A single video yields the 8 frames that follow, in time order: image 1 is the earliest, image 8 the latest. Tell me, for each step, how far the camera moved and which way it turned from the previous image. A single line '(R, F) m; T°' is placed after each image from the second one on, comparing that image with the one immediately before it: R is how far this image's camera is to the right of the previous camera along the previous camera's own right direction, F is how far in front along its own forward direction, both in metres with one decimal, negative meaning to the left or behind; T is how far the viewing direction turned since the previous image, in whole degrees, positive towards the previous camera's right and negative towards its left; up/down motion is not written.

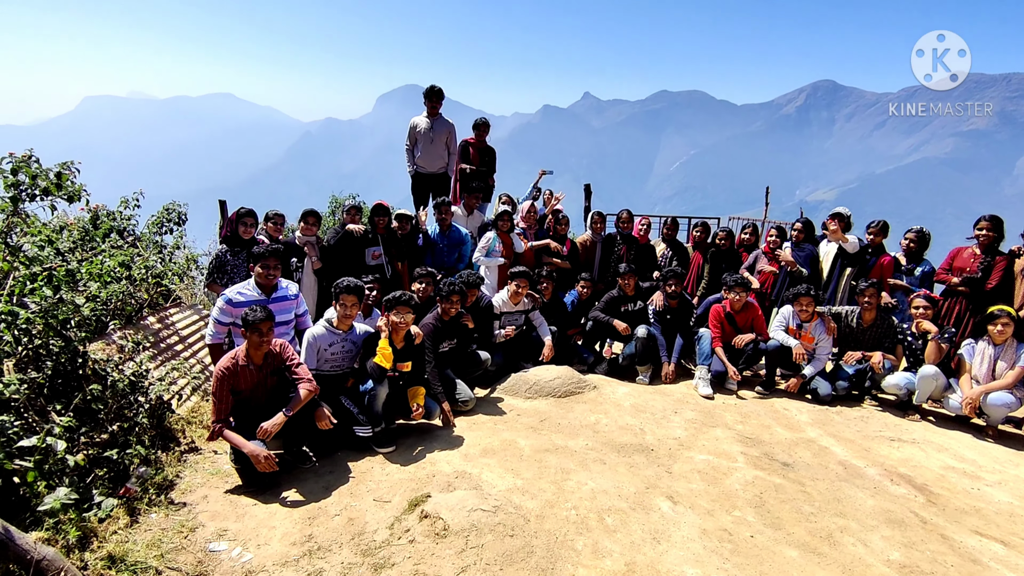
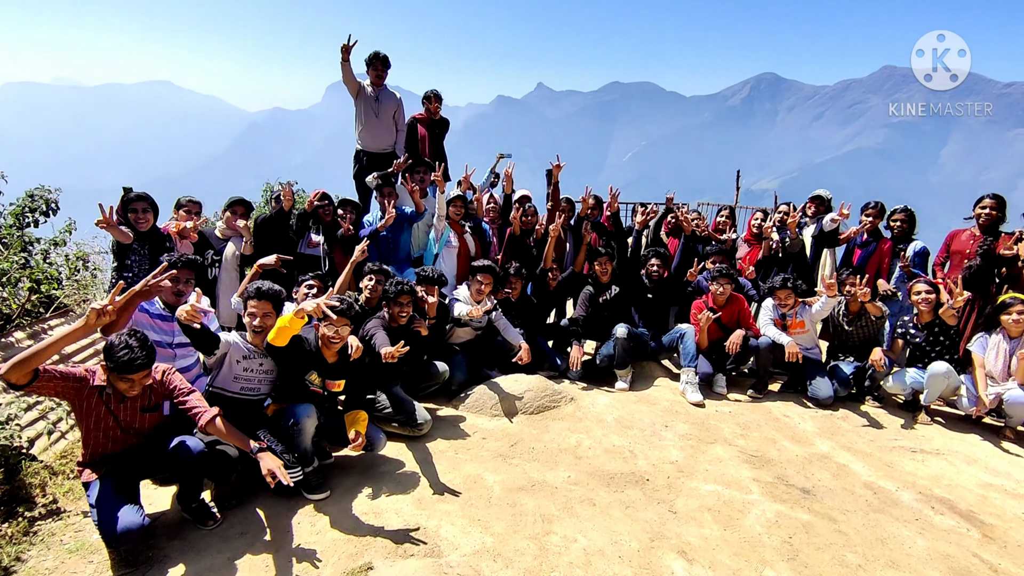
(0.0, +1.0) m; +5°
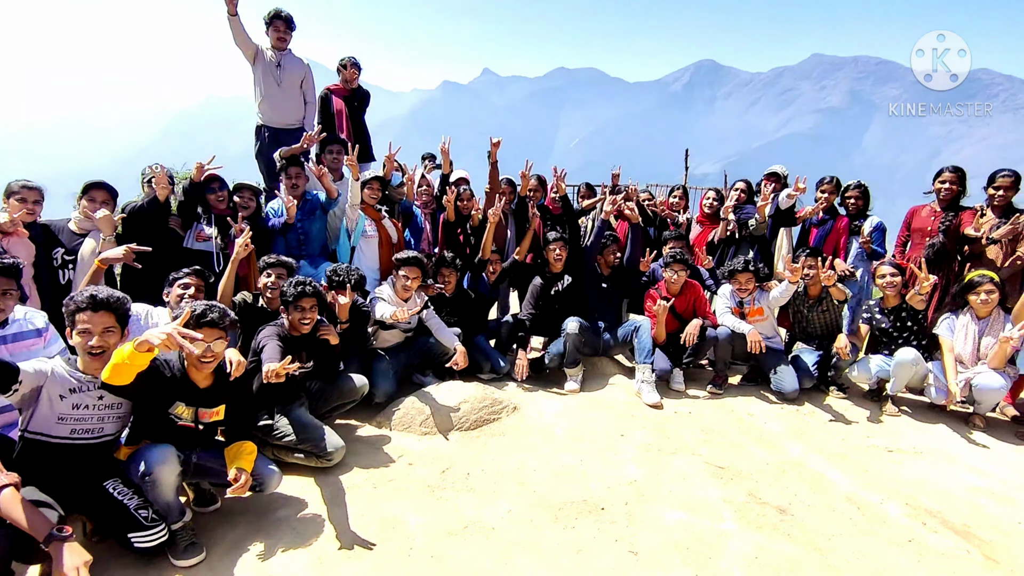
(+0.2, +0.7) m; +5°
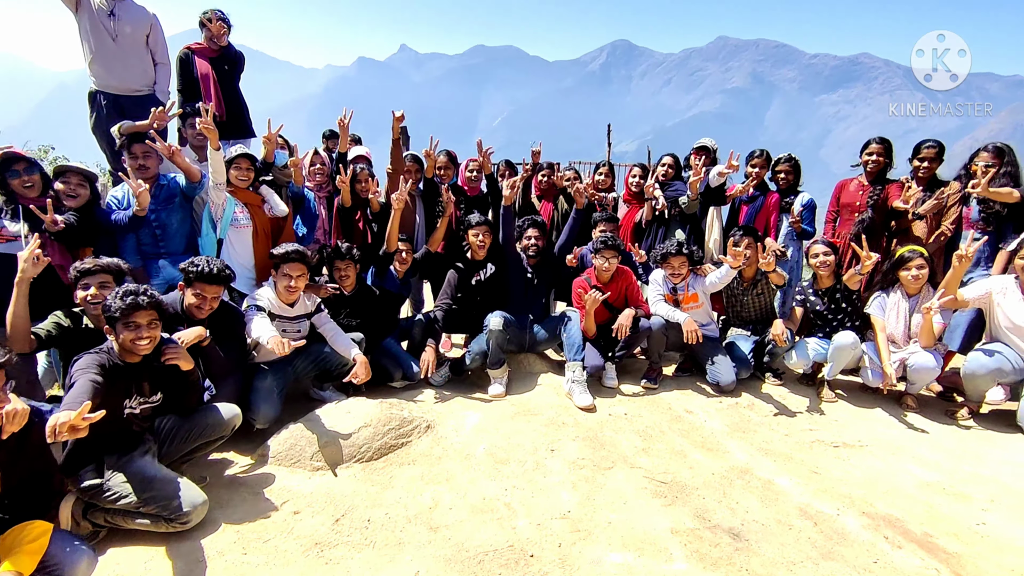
(+0.2, +0.7) m; +8°
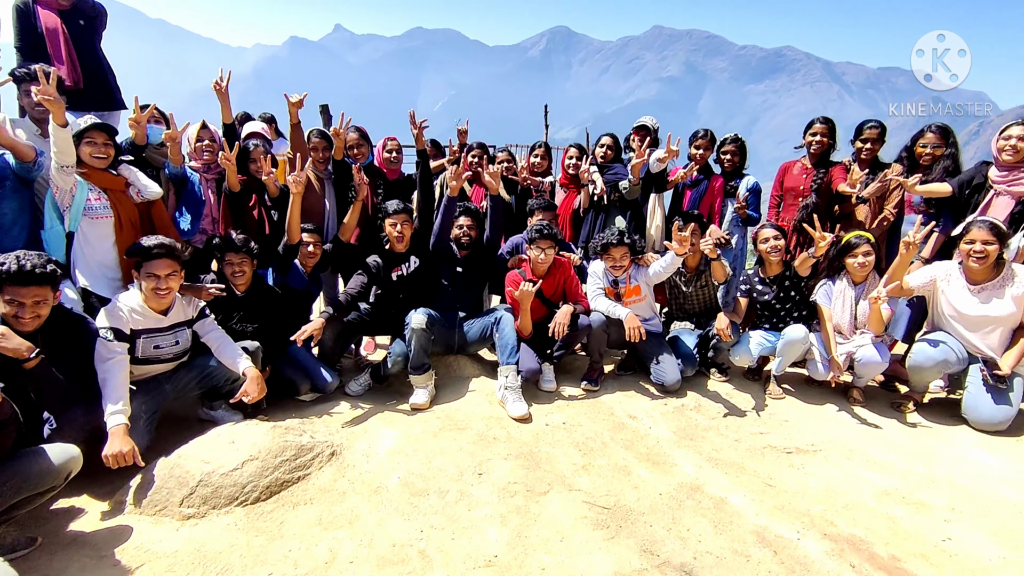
(+0.2, +0.5) m; +6°
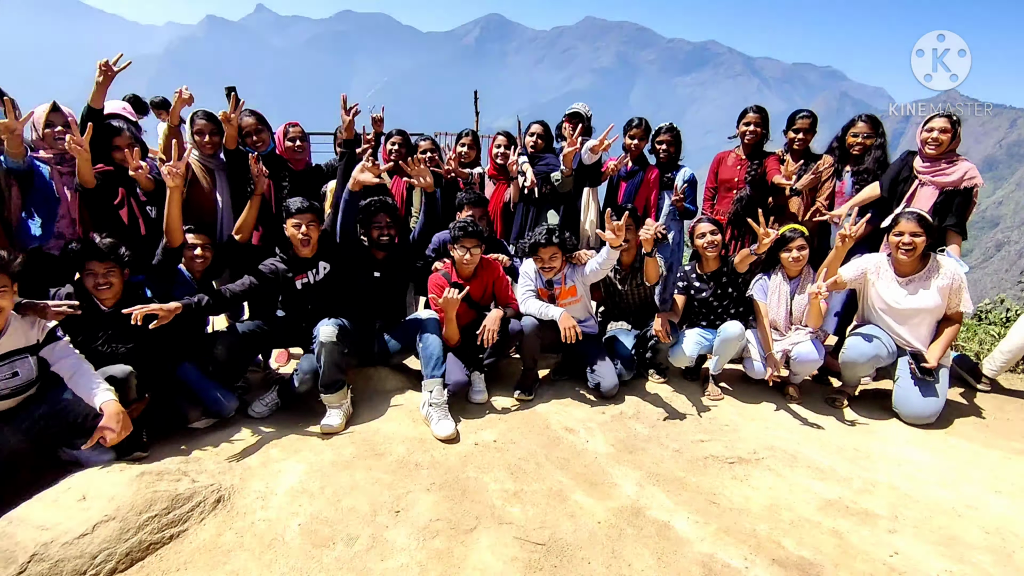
(+0.1, +0.4) m; +7°
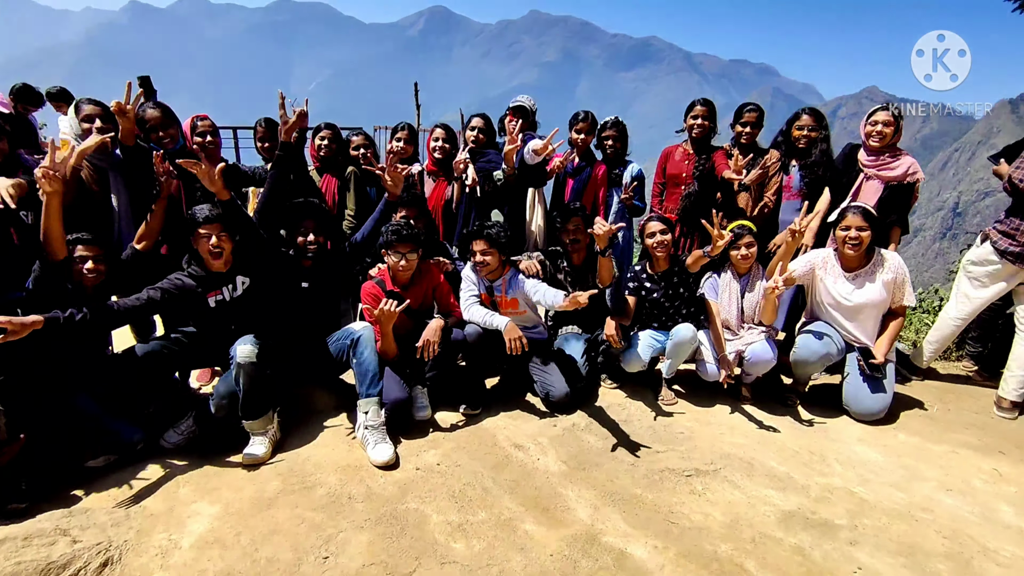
(+0.1, +0.3) m; +5°
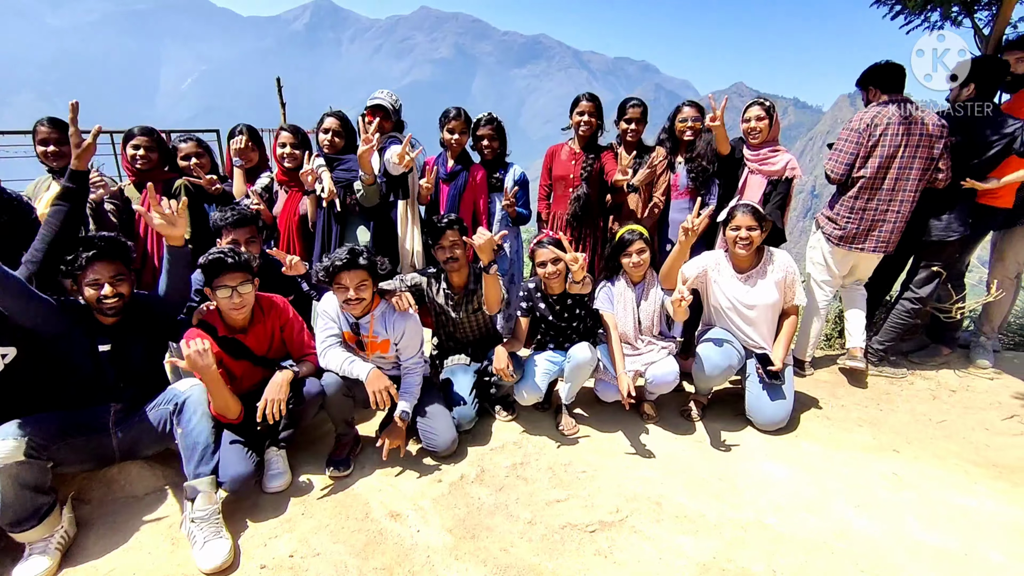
(+0.3, +0.5) m; +10°
